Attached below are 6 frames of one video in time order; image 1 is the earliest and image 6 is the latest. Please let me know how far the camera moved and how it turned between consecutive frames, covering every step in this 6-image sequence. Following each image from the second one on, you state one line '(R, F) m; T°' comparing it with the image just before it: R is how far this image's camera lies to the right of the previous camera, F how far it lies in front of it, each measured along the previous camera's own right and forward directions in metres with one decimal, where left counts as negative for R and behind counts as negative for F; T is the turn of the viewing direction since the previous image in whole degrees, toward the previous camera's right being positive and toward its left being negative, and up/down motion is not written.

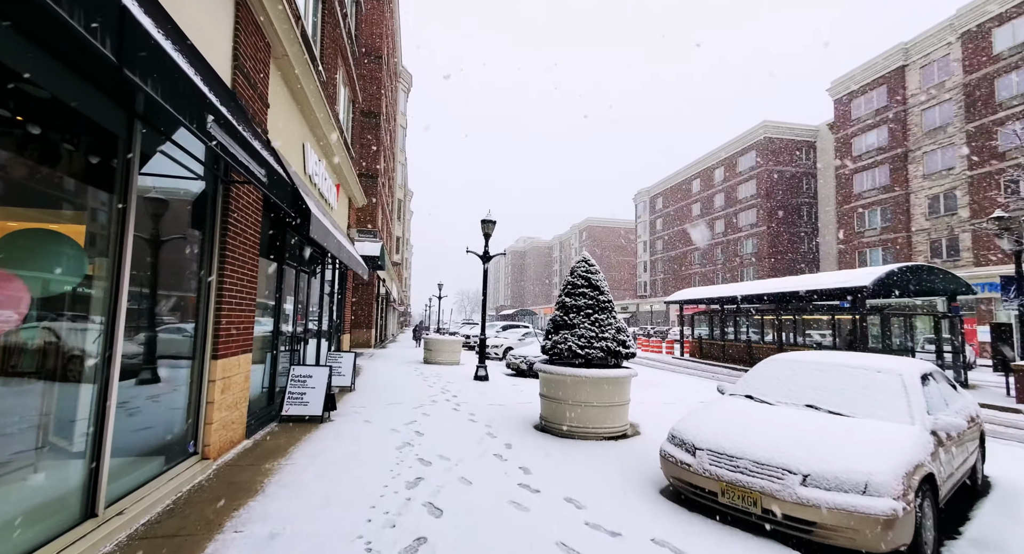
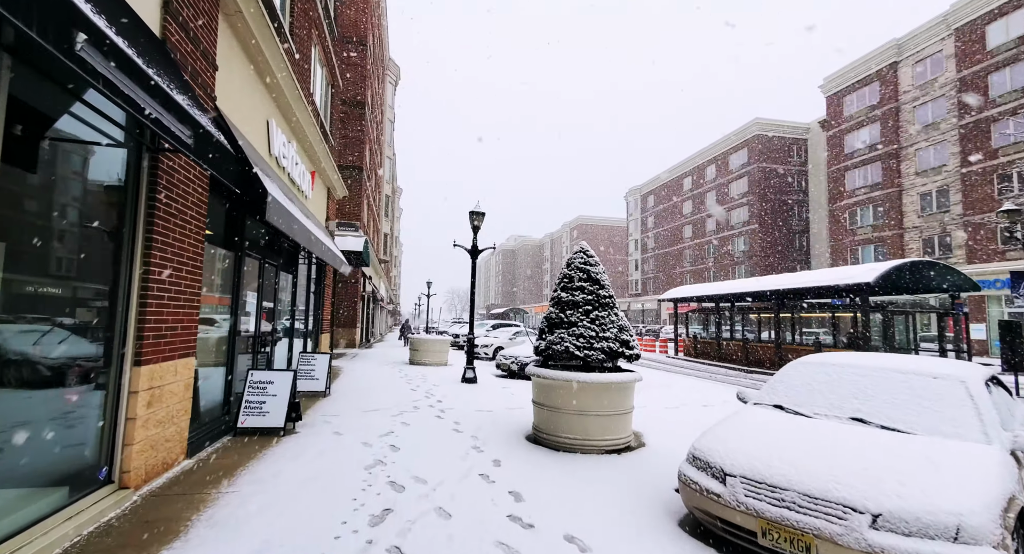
(0.0, +0.8) m; +1°
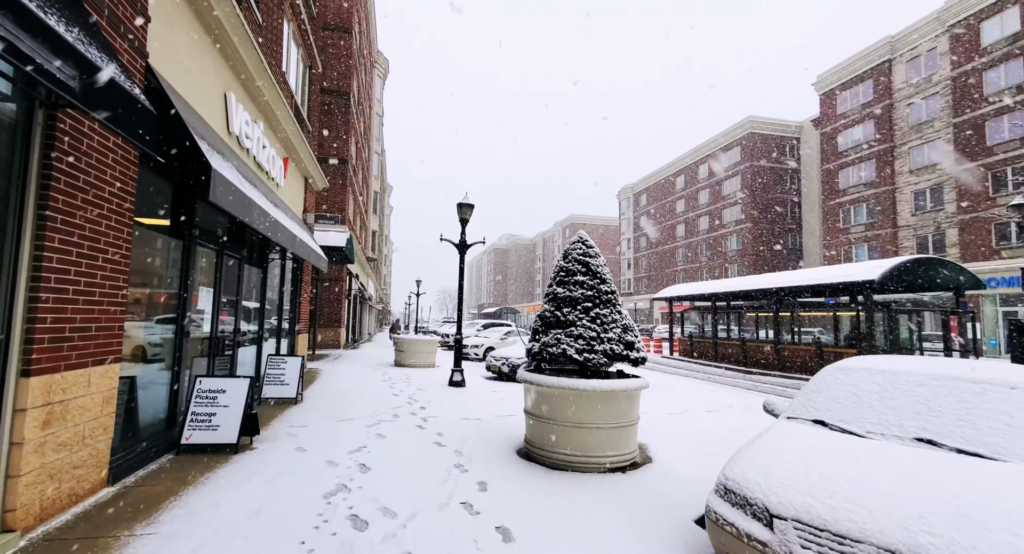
(0.0, +0.7) m; +1°
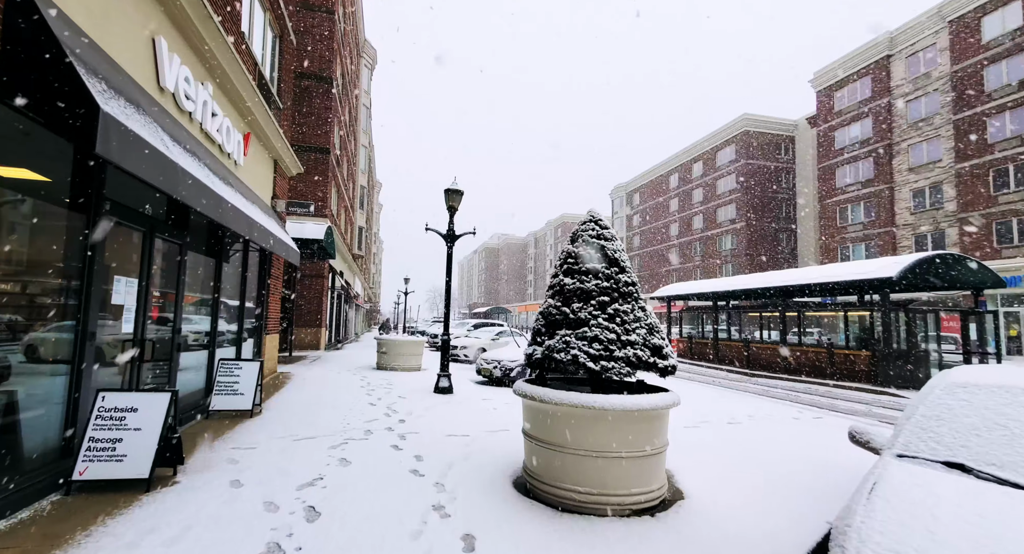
(0.0, +1.1) m; +1°
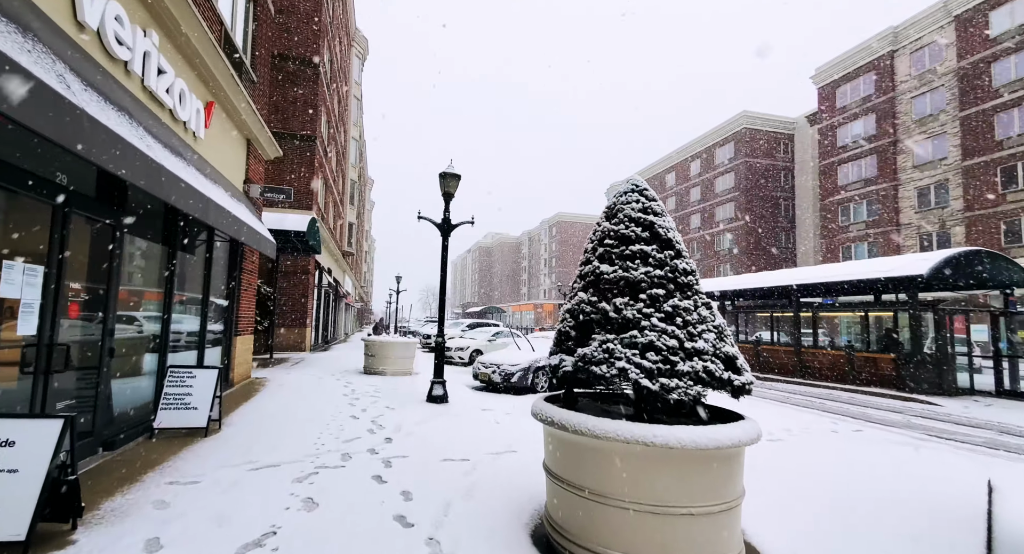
(-0.2, +1.1) m; +1°
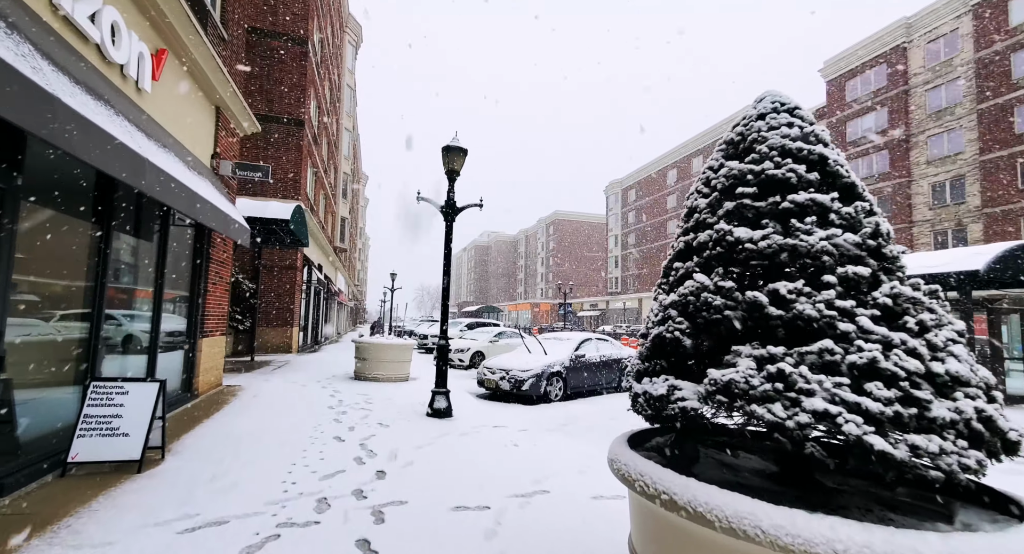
(-0.3, +1.3) m; +1°
